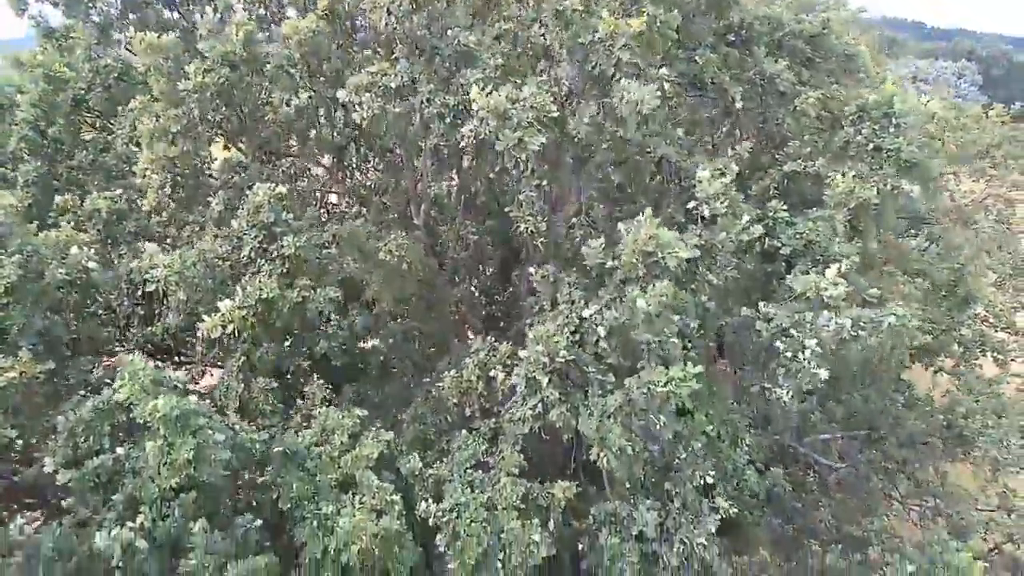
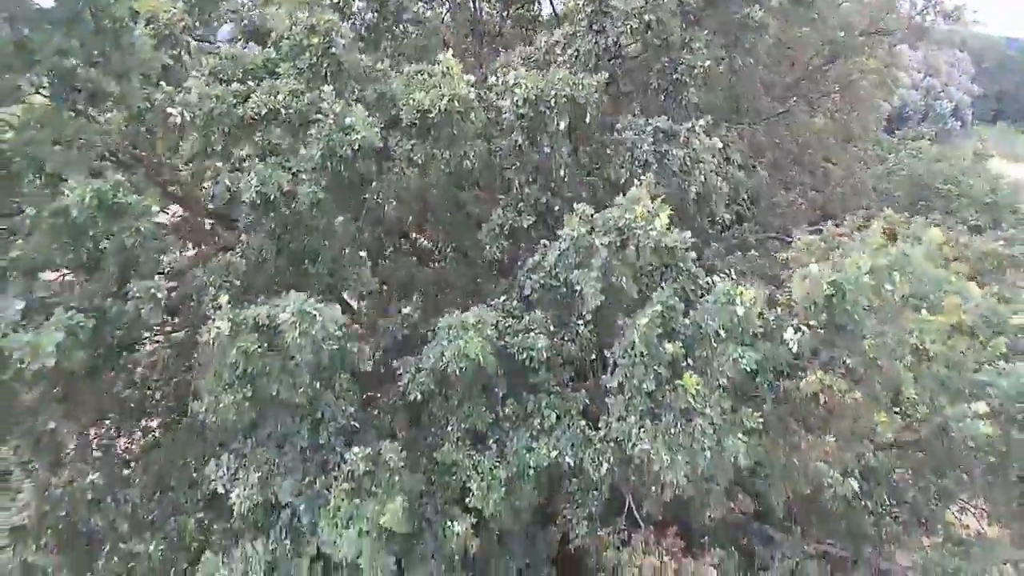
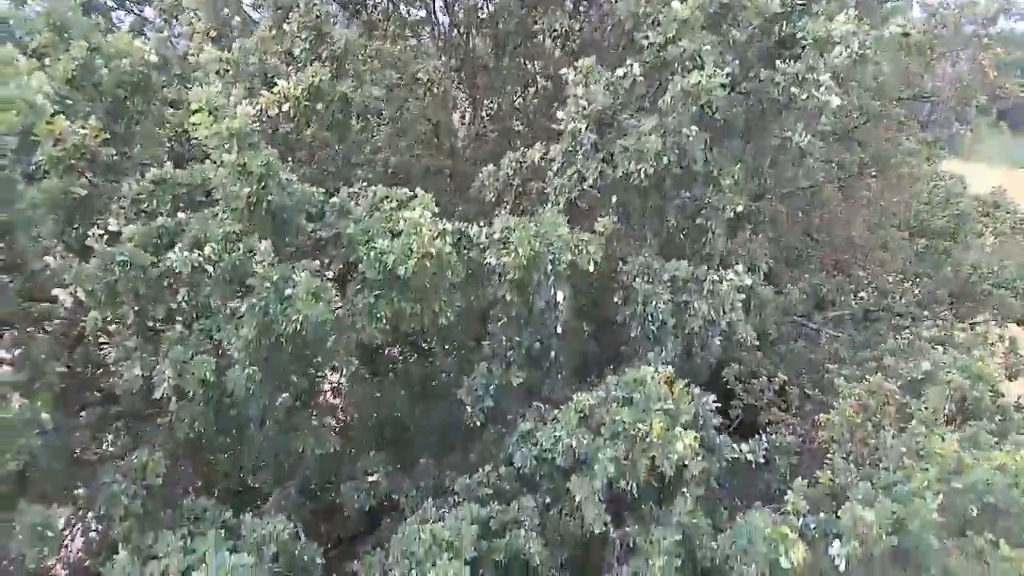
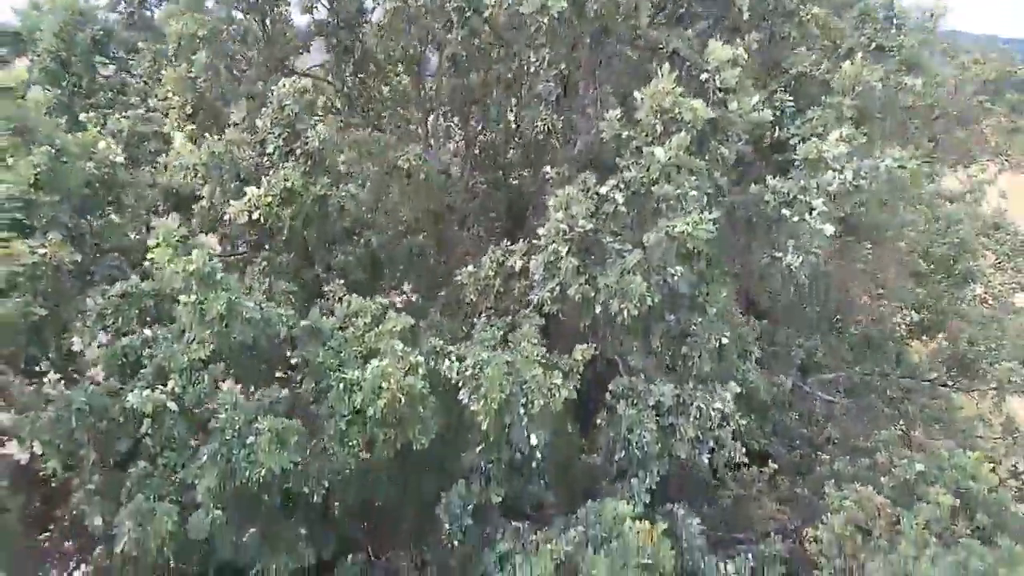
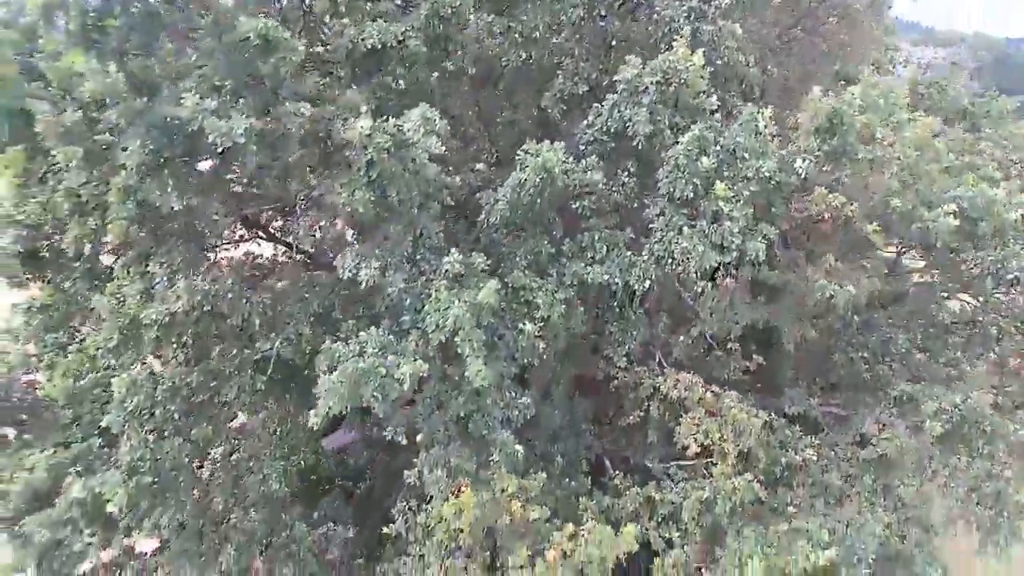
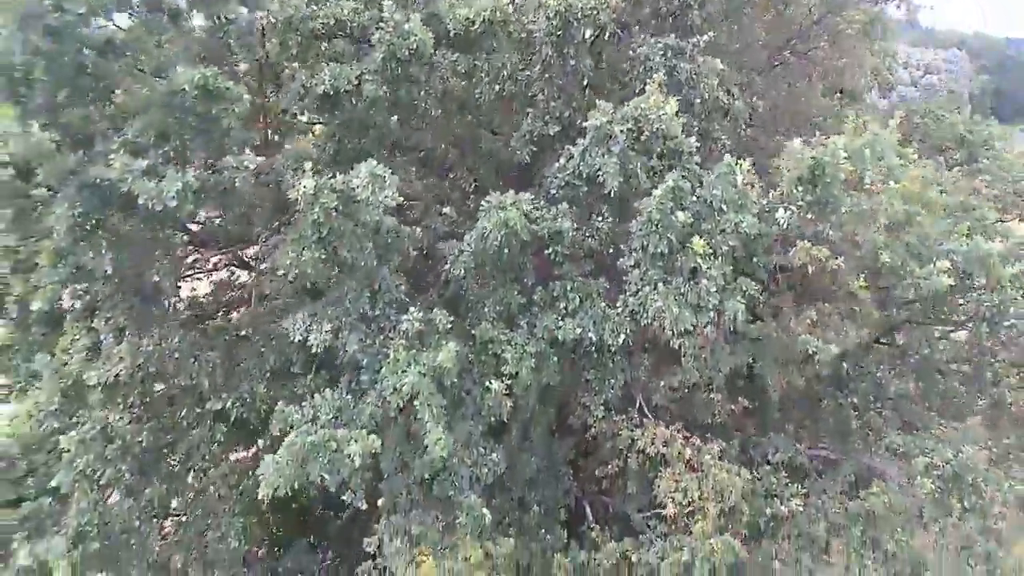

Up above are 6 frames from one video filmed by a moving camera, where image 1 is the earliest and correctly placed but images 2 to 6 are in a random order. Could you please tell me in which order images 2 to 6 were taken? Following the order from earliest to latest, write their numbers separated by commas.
4, 3, 2, 6, 5
